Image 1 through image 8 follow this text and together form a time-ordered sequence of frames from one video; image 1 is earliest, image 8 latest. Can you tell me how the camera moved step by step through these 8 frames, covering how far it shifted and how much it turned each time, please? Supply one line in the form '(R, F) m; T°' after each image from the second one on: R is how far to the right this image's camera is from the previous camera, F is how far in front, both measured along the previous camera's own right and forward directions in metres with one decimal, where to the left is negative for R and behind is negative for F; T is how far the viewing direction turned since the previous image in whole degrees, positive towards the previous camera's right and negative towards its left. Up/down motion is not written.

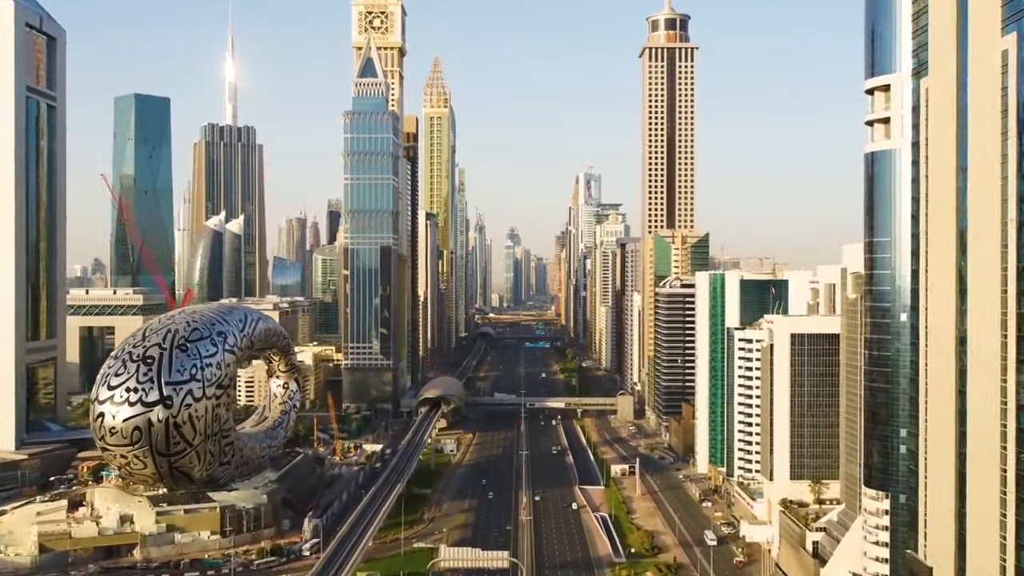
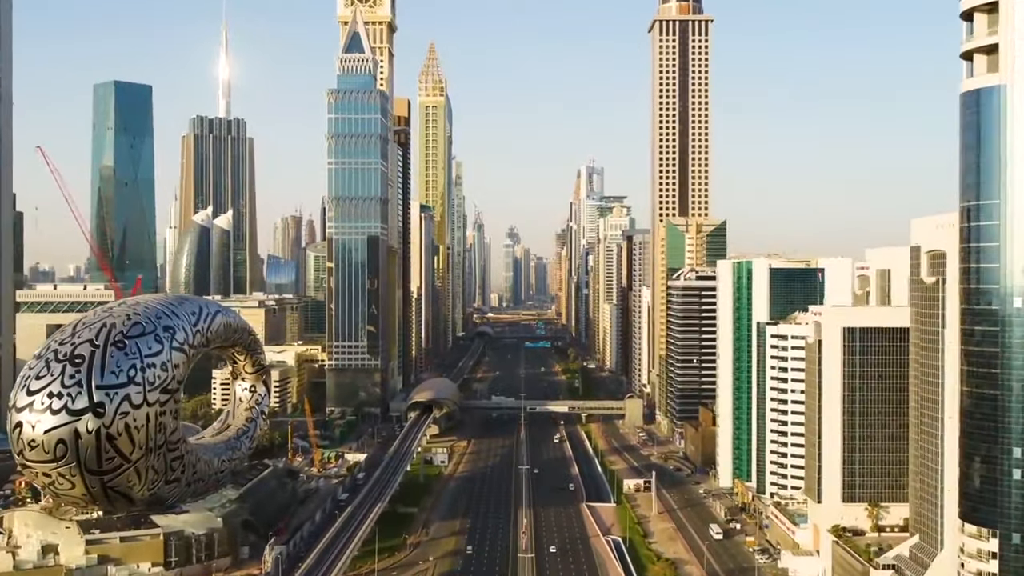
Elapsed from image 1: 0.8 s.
(+0.1, +10.6) m; 0°
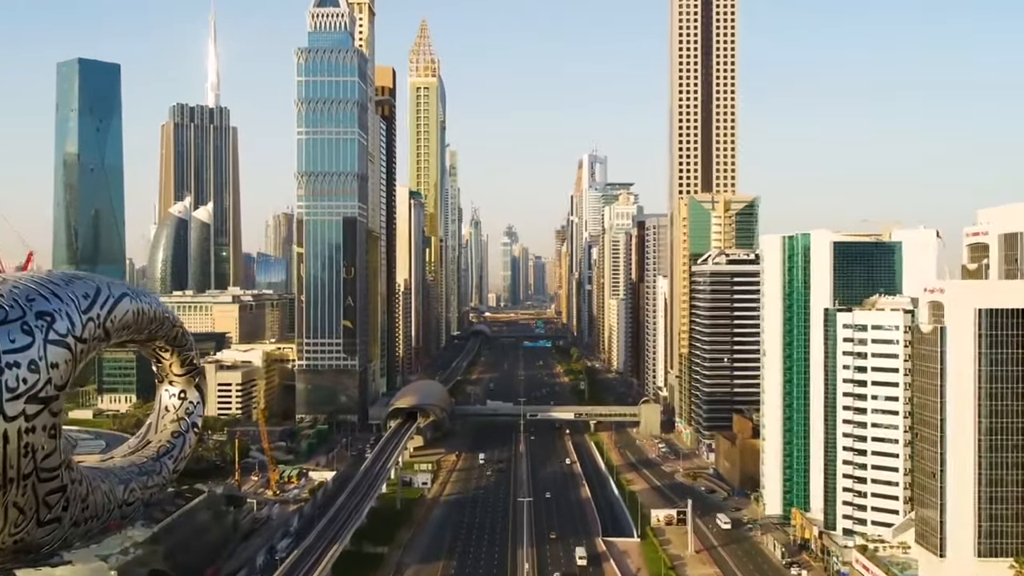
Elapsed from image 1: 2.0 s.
(+0.1, +15.8) m; 0°
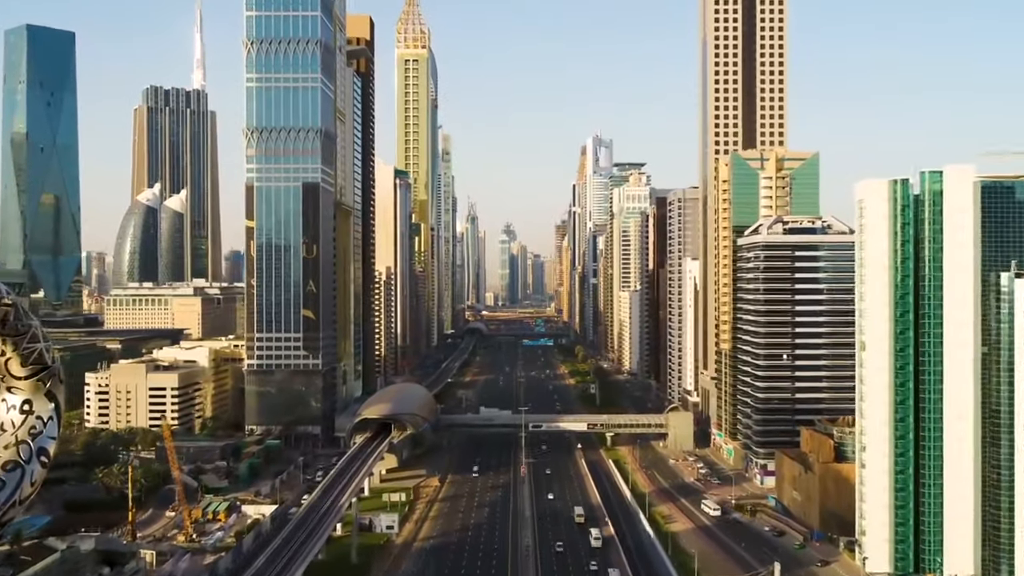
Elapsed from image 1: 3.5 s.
(0.0, +19.3) m; 0°
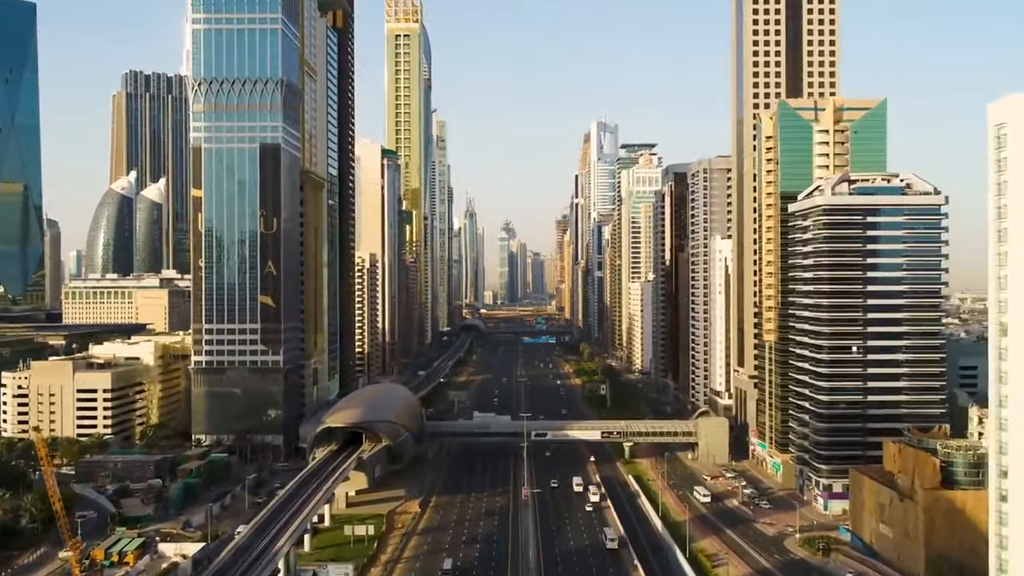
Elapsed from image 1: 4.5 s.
(0.0, +14.0) m; 0°
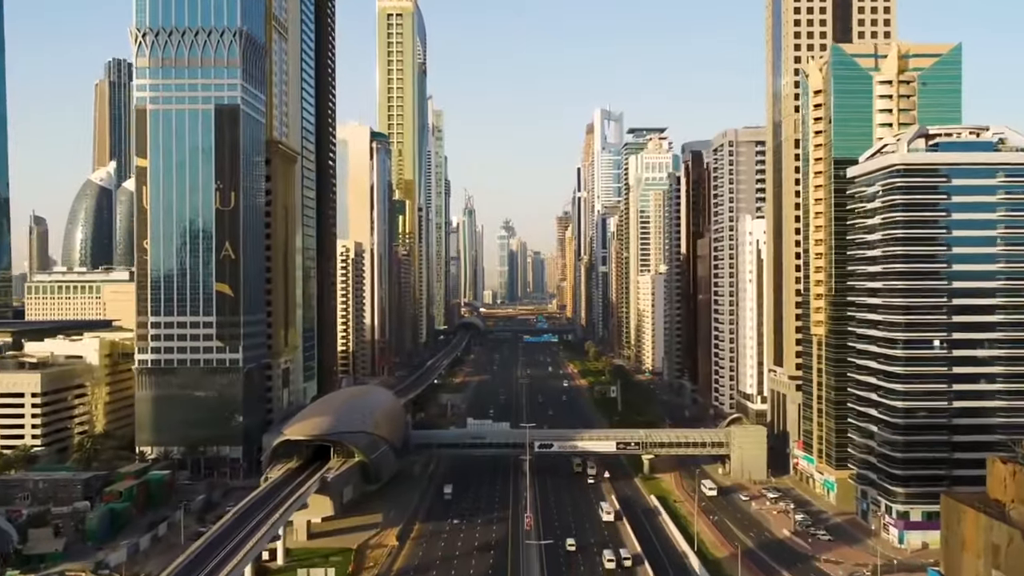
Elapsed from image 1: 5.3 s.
(0.0, +10.5) m; 0°
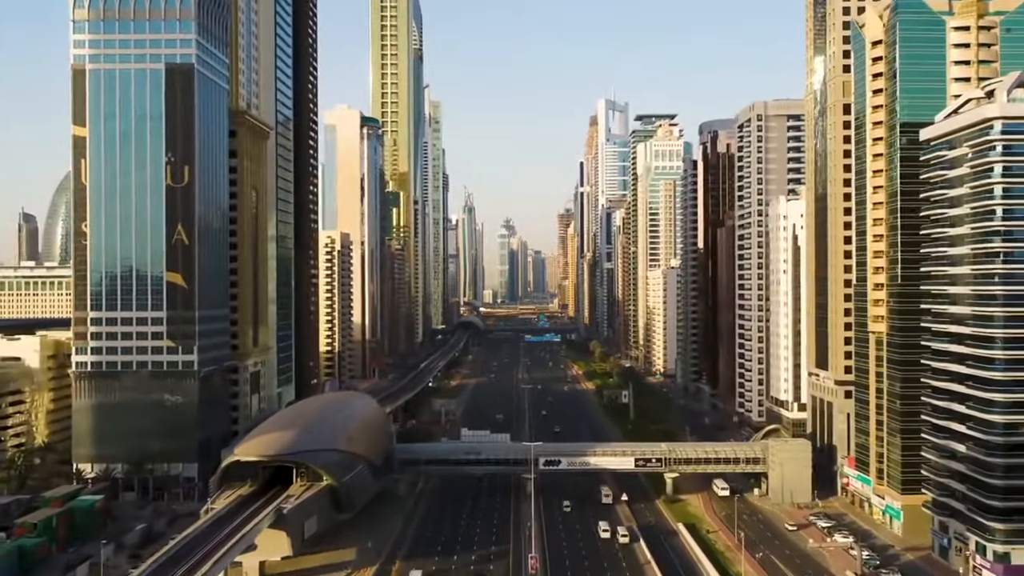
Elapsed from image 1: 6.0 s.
(0.0, +8.7) m; 0°
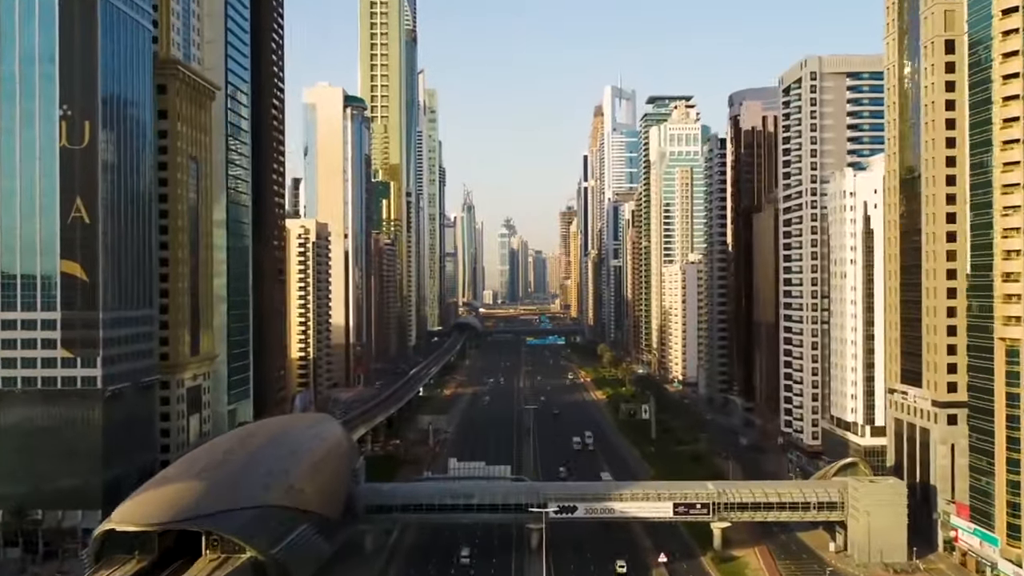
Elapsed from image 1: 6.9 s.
(0.0, +12.1) m; 0°
